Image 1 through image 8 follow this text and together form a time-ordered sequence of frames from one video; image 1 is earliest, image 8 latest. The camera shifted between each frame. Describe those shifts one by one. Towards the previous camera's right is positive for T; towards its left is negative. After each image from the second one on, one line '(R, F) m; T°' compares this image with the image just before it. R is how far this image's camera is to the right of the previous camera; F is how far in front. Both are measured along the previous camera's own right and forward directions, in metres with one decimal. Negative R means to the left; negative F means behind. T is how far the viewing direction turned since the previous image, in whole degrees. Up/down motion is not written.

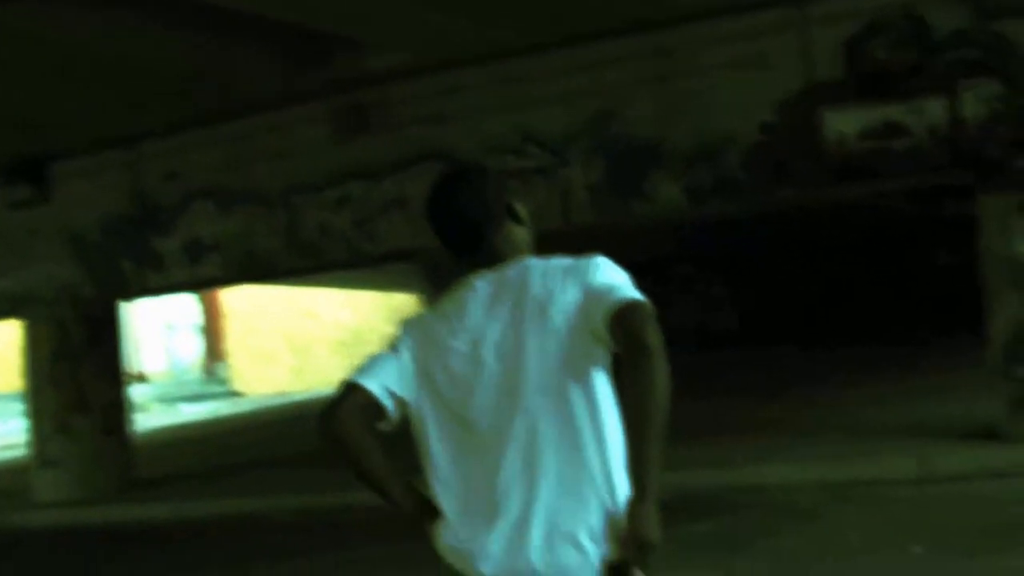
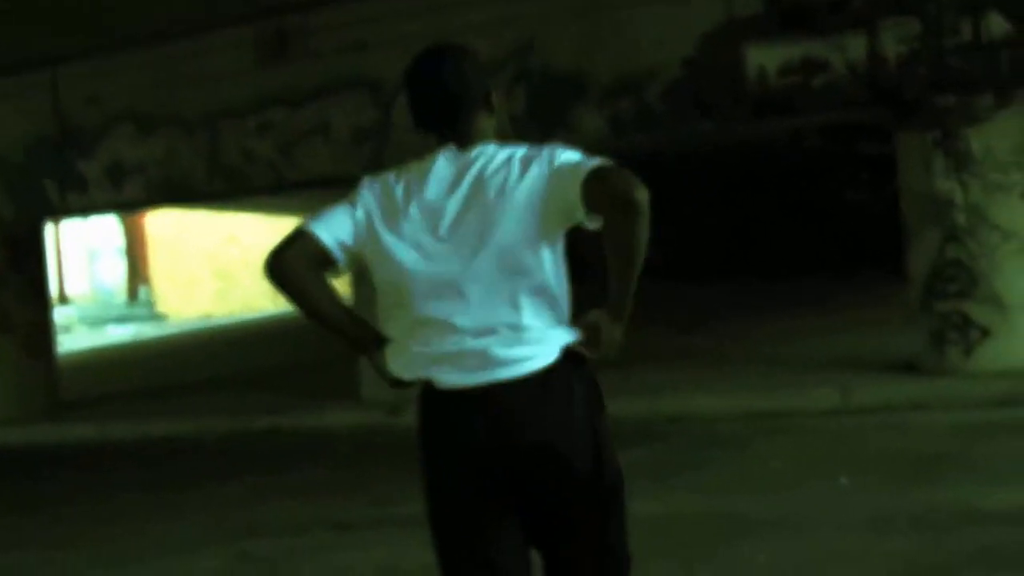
(+0.8, +0.1) m; -1°
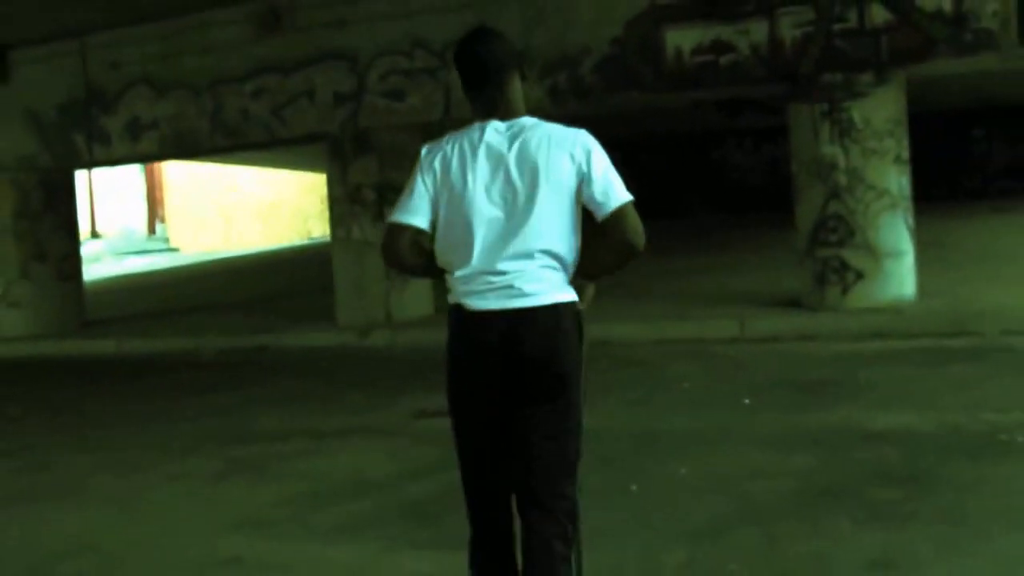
(+0.4, -1.6) m; 0°
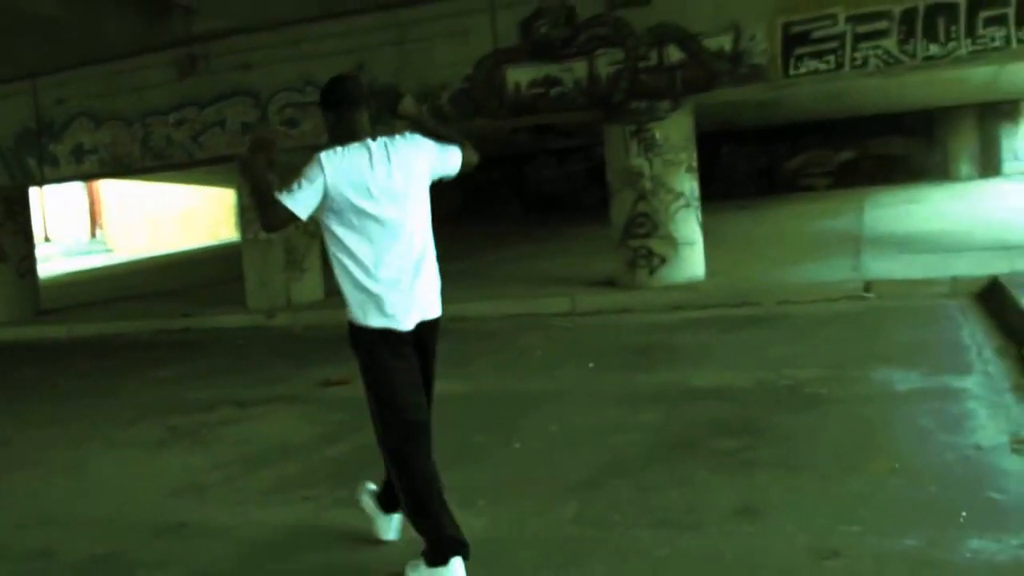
(+0.7, -2.4) m; +3°
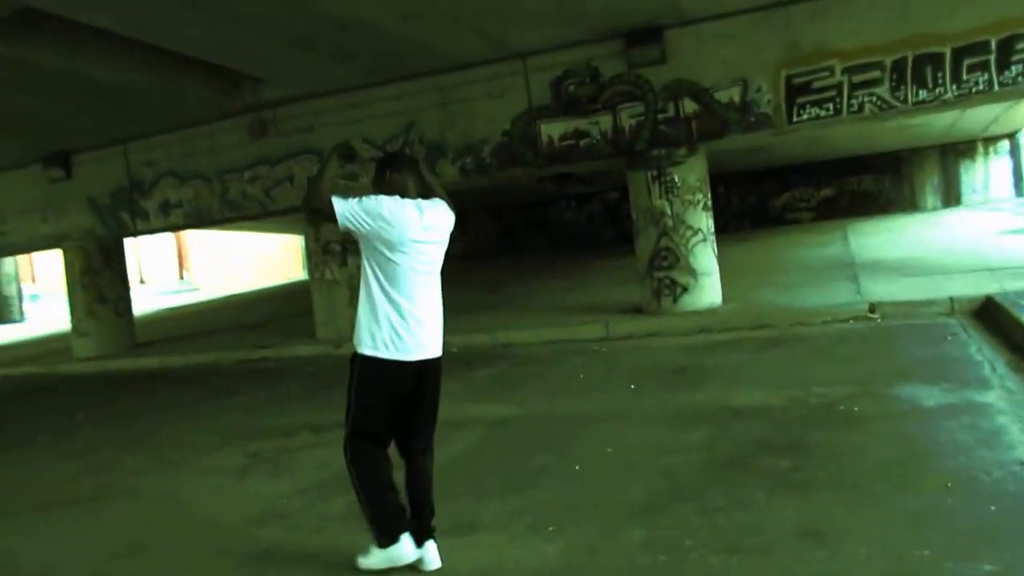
(+0.2, -1.4) m; -3°
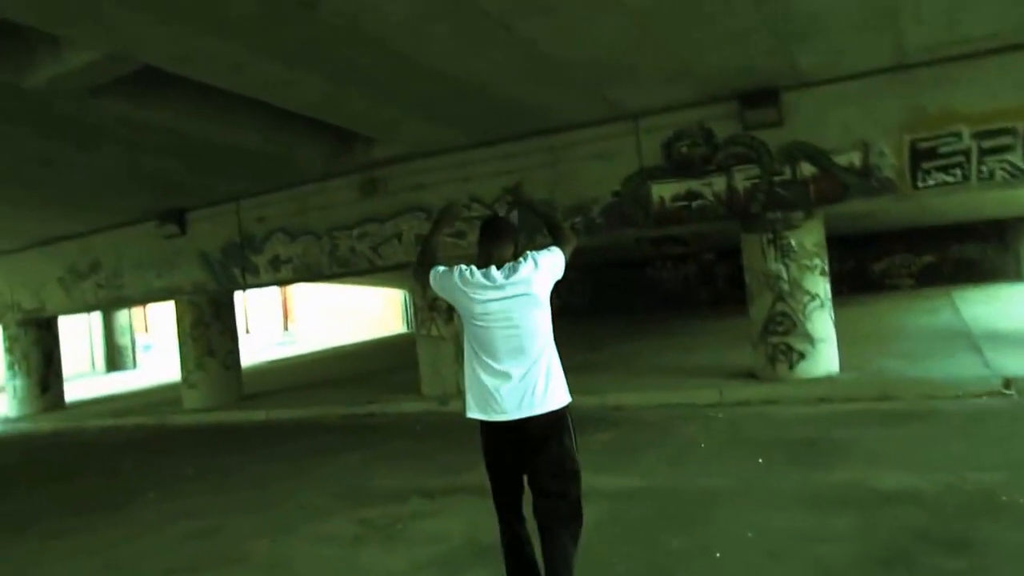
(-0.2, +0.2) m; -5°
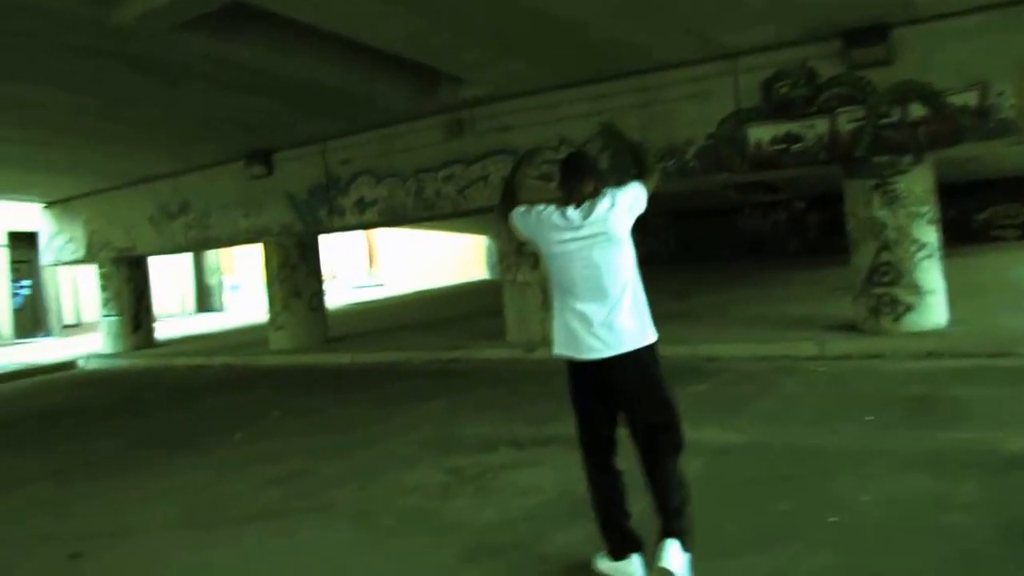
(-0.1, +0.3) m; -4°
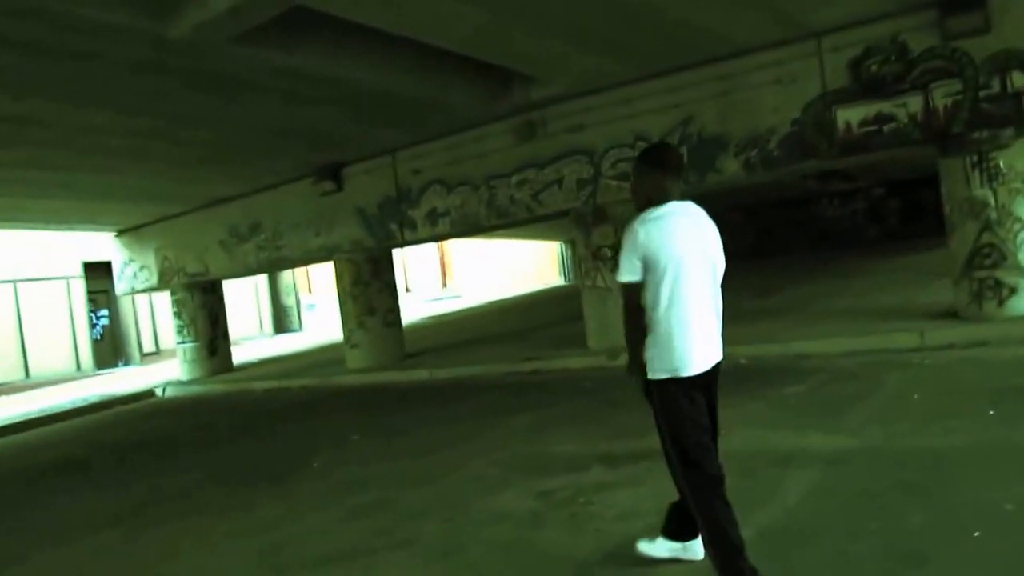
(-0.1, +0.5) m; -4°
